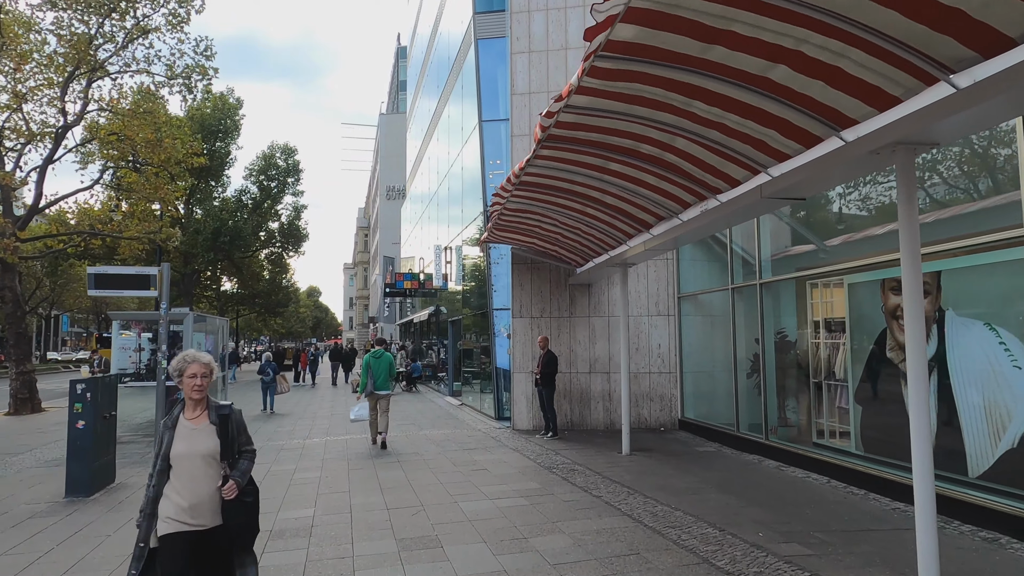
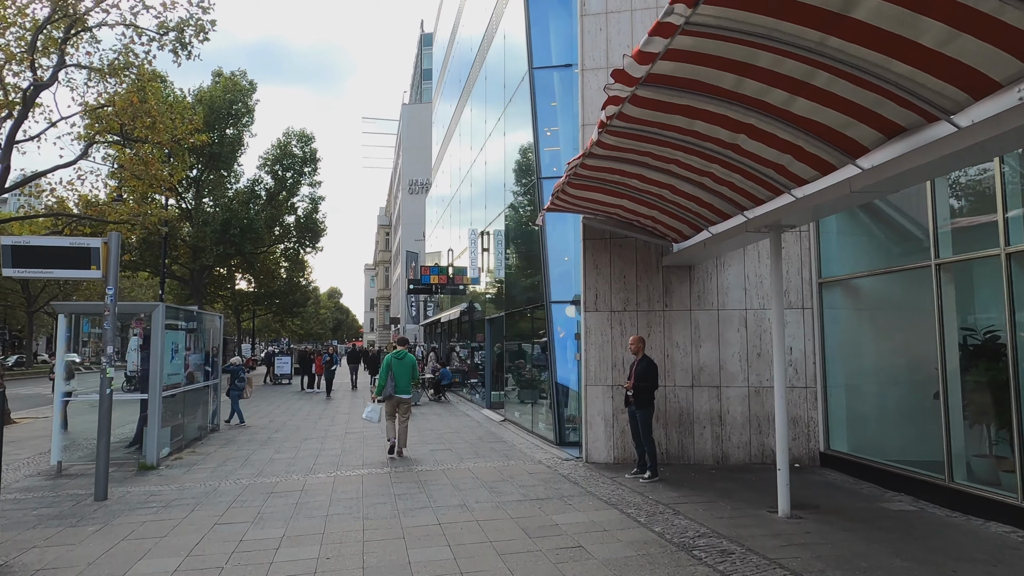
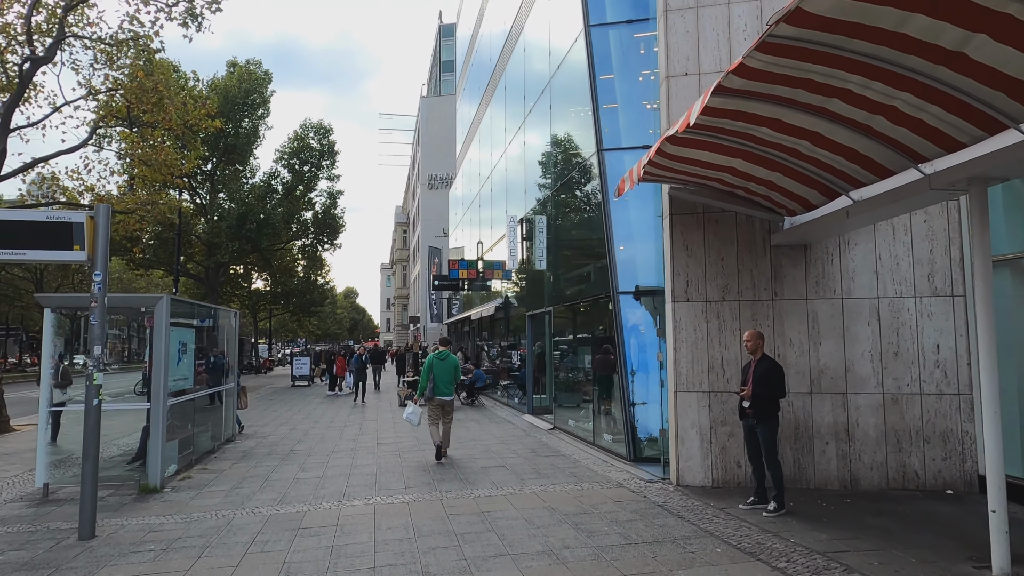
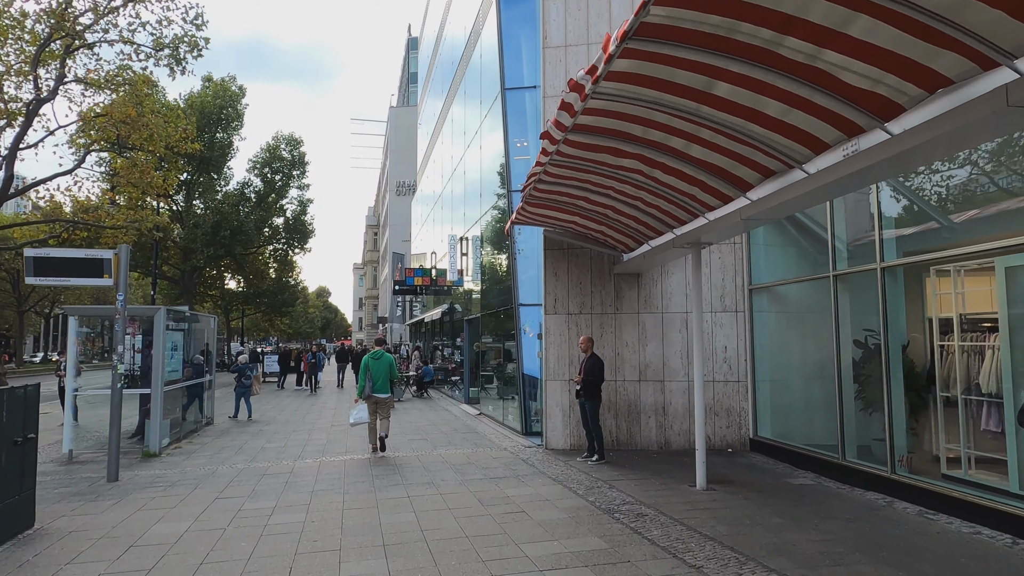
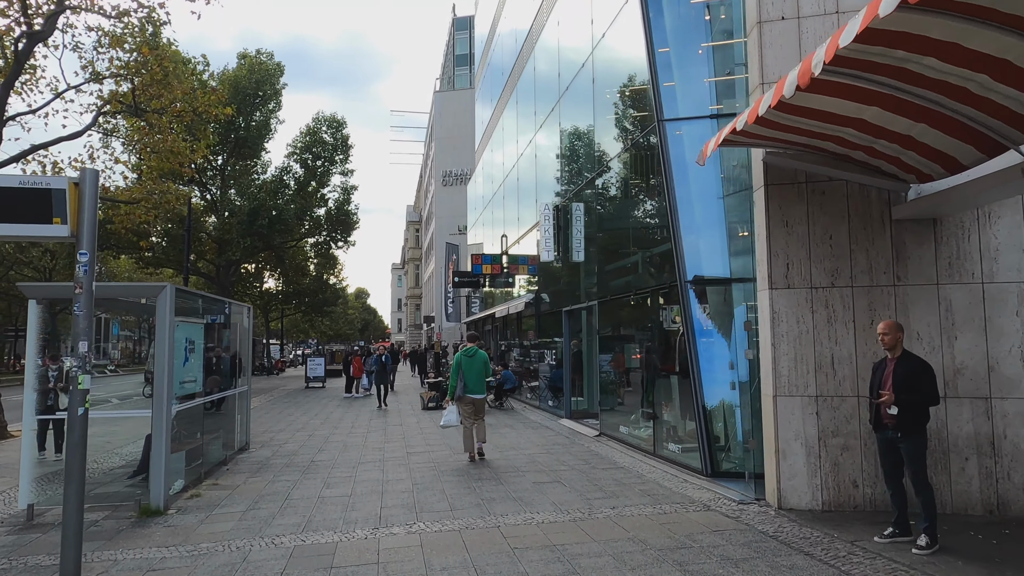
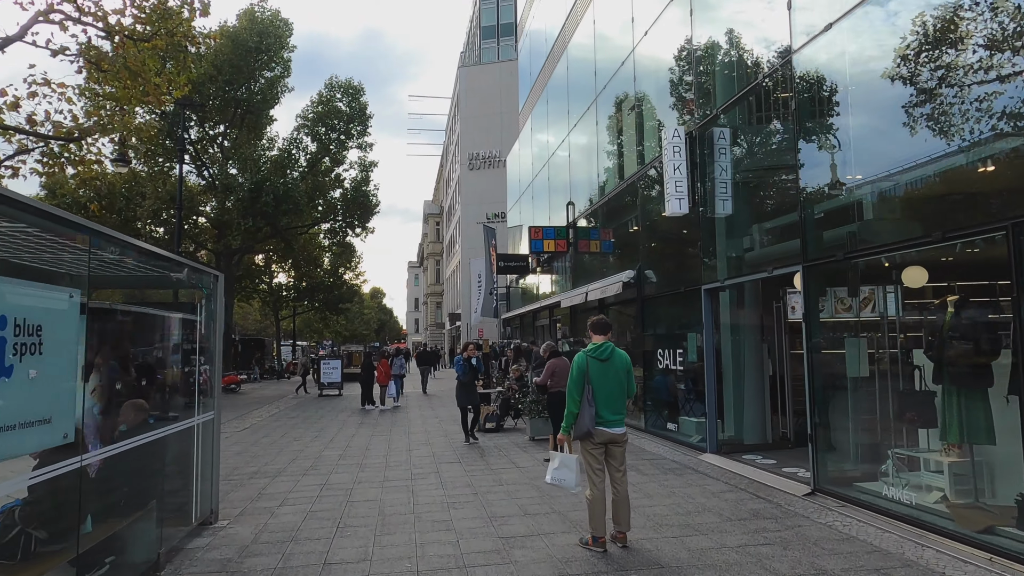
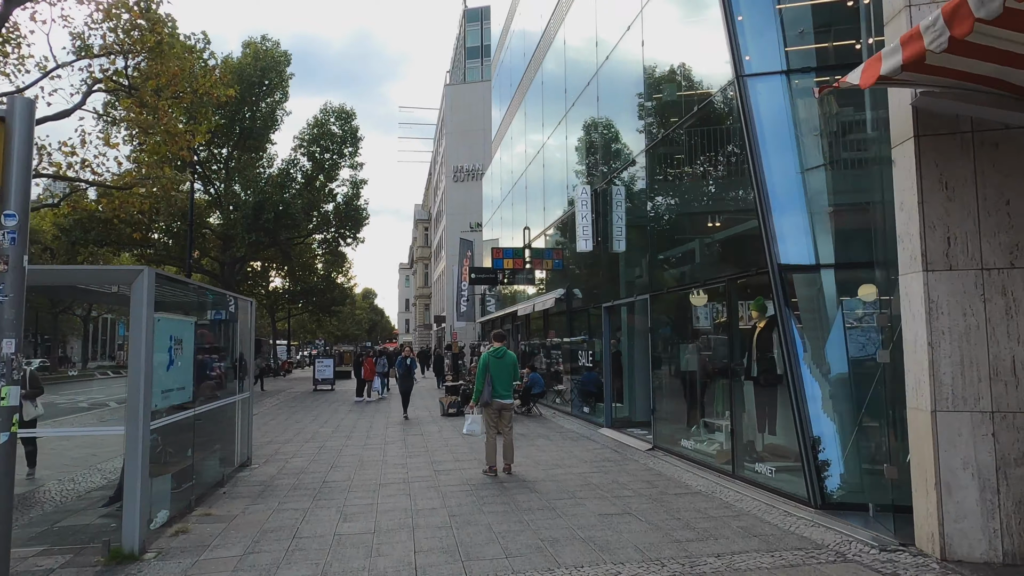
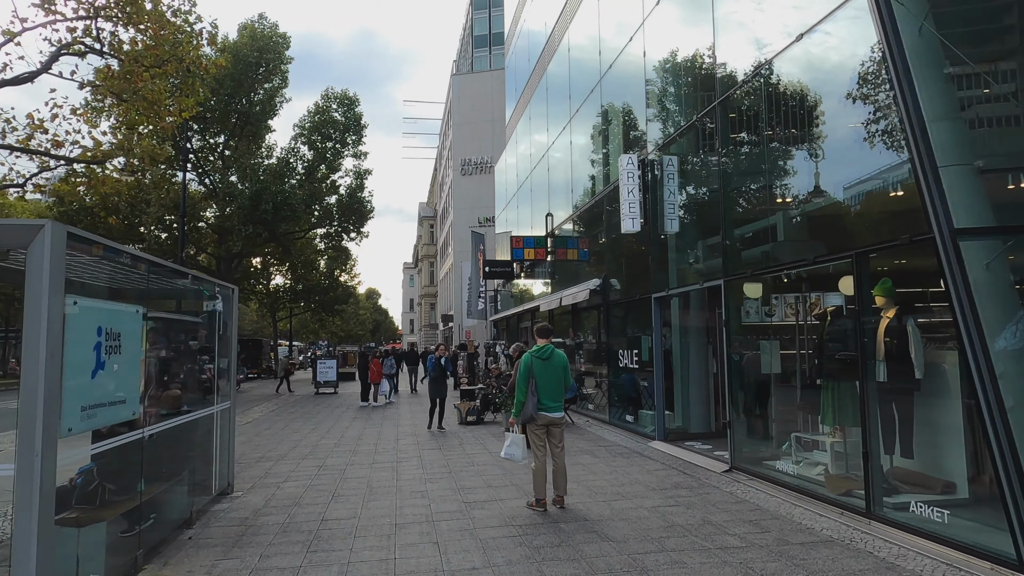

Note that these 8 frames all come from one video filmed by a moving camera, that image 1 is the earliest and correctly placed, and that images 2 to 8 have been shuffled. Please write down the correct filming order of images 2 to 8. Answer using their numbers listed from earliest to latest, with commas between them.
4, 2, 3, 5, 7, 8, 6
